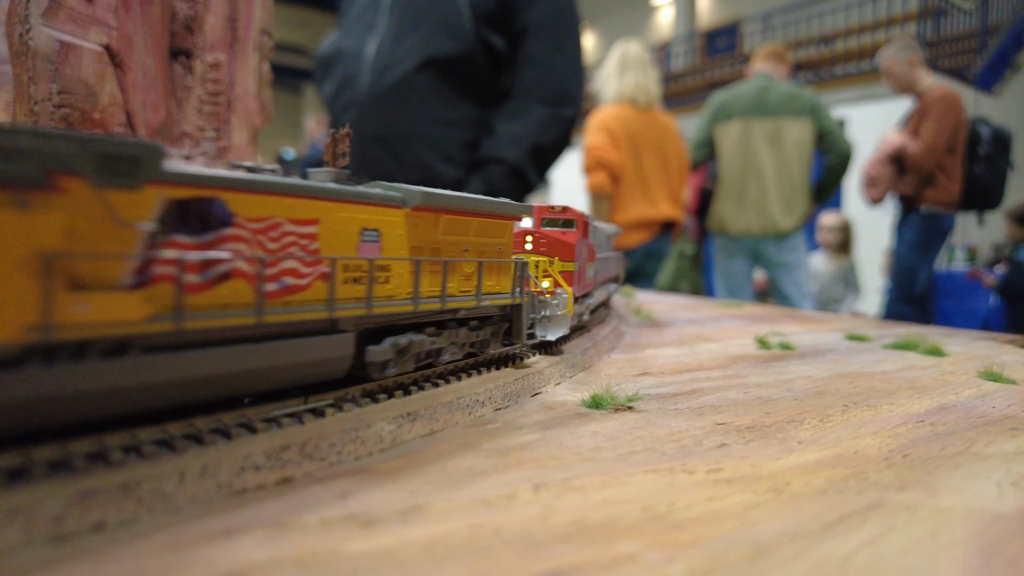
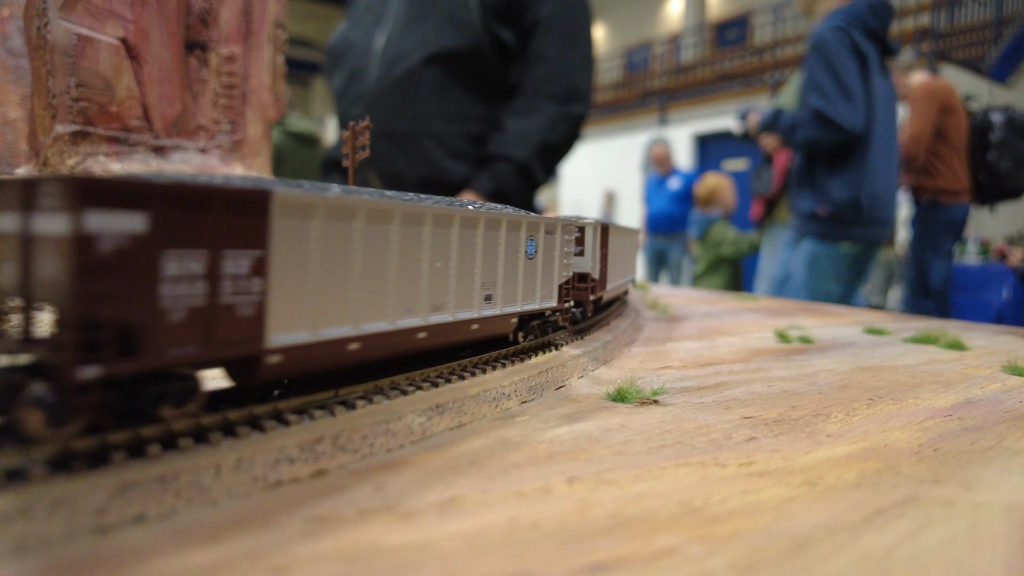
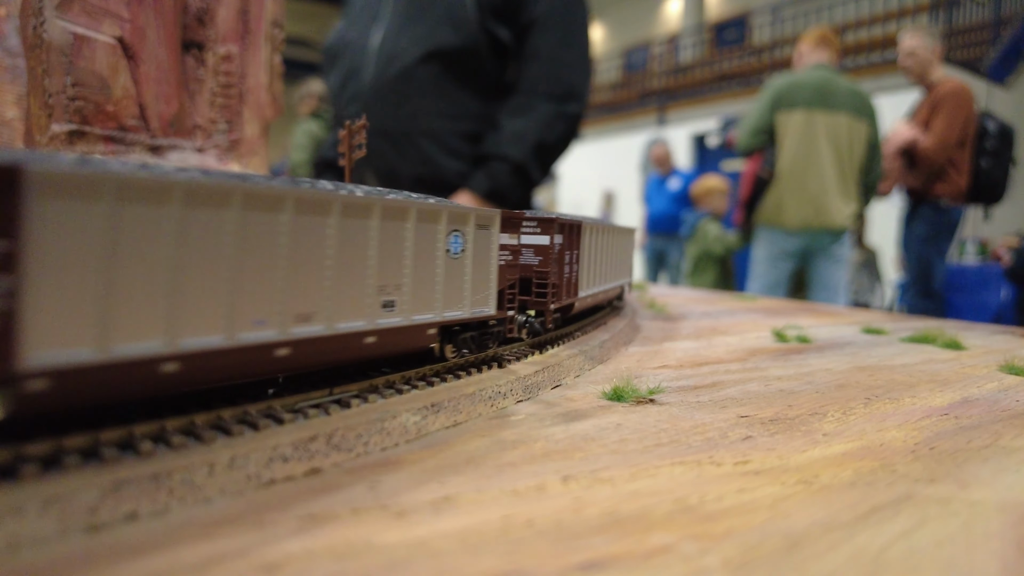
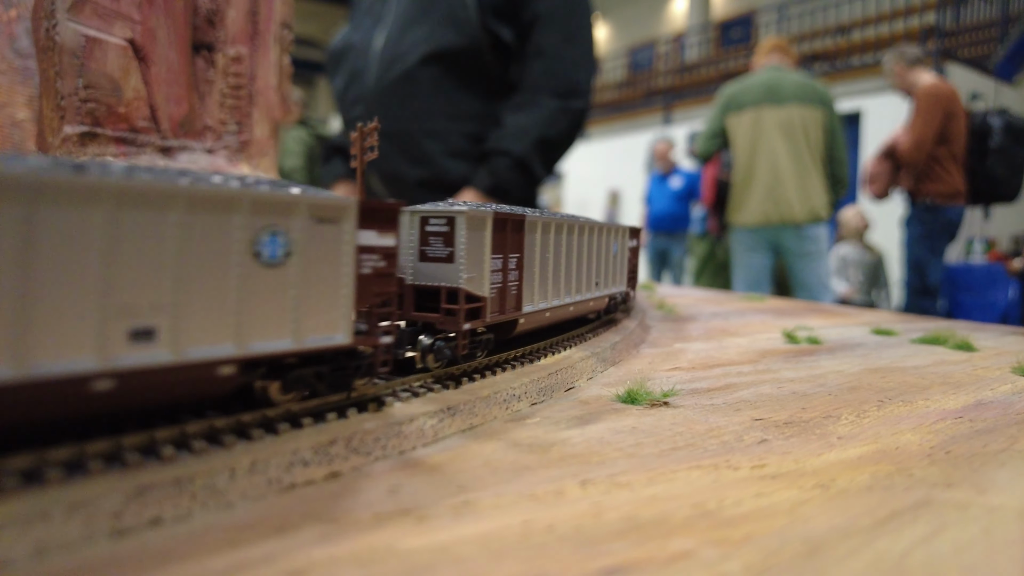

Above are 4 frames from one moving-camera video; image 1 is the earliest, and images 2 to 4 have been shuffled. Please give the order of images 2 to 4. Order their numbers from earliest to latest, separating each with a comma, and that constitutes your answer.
3, 2, 4
